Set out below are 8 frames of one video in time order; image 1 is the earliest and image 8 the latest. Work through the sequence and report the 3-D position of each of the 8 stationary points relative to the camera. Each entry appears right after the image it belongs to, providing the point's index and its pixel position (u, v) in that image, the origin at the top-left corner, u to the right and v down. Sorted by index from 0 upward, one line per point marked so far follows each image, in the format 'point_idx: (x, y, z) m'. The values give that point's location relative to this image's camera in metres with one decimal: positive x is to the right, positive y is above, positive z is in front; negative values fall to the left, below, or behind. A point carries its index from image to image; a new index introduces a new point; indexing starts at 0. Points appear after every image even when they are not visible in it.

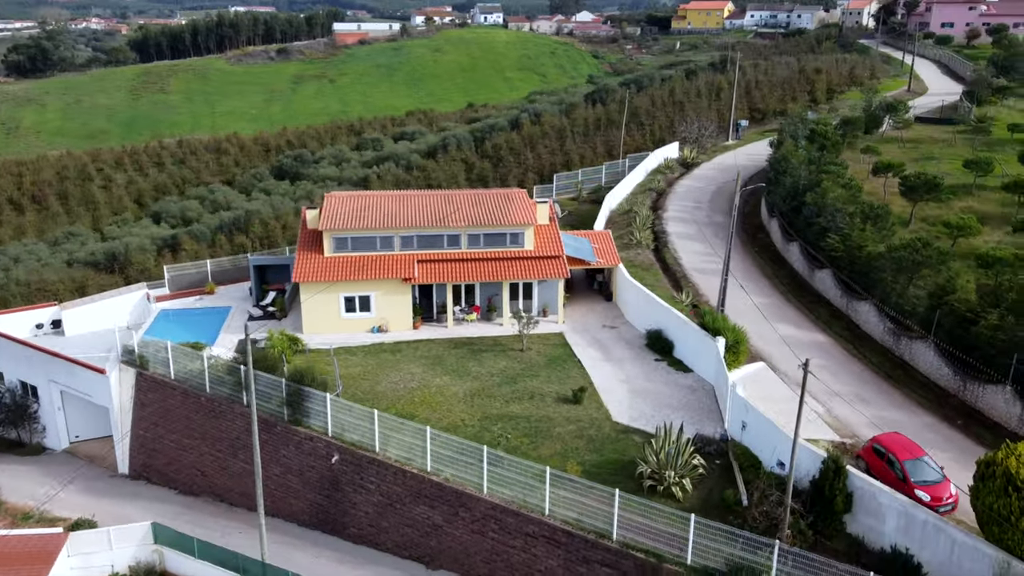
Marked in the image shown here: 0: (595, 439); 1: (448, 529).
0: (+2.1, -3.7, +20.0) m
1: (-1.5, -5.6, +18.6) m
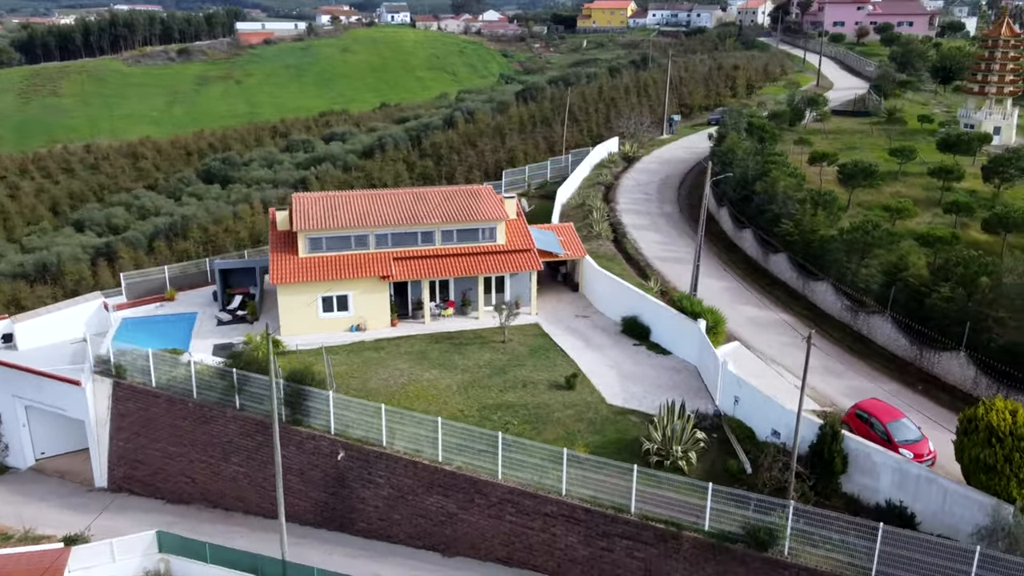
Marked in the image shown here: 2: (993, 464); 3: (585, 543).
0: (+2.2, -3.4, +20.8) m
1: (-1.2, -5.4, +19.1) m
2: (+9.4, -3.4, +15.7) m
3: (+1.6, -5.6, +17.8) m
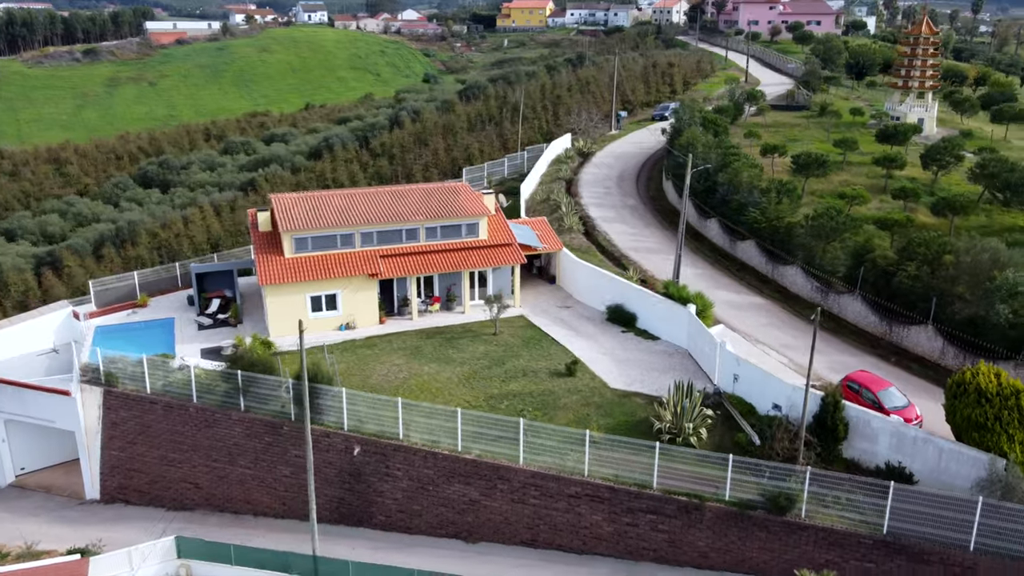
0: (+2.4, -3.1, +21.6) m
1: (-0.6, -5.2, +19.5) m
2: (+10.1, -2.9, +17.2) m
3: (+2.2, -5.3, +18.6) m
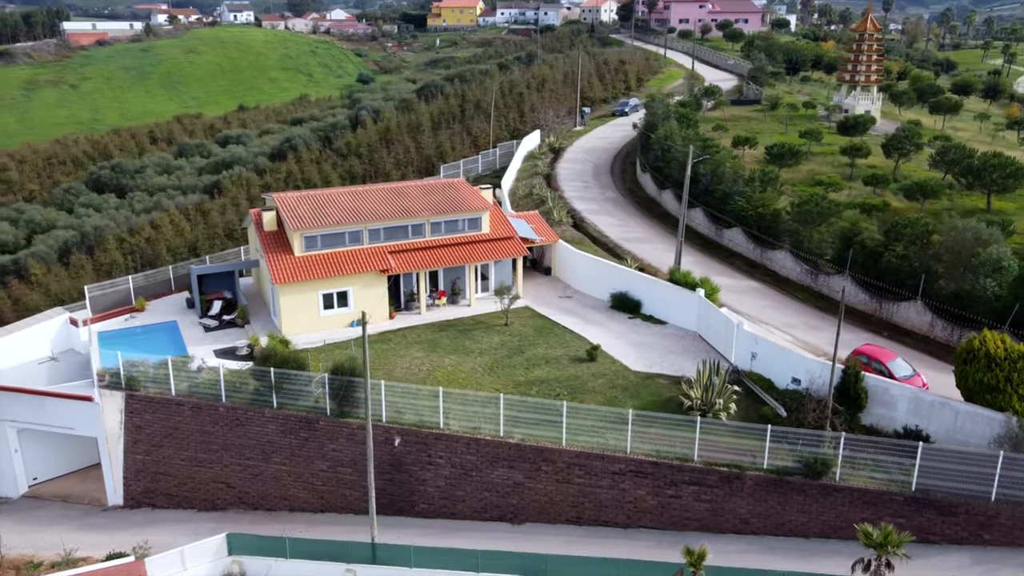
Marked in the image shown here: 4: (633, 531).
0: (+3.3, -2.8, +22.5) m
1: (+0.5, -4.9, +20.2) m
2: (+11.3, -2.3, +18.8) m
3: (+3.4, -5.0, +19.5) m
4: (+3.0, -6.0, +19.7) m
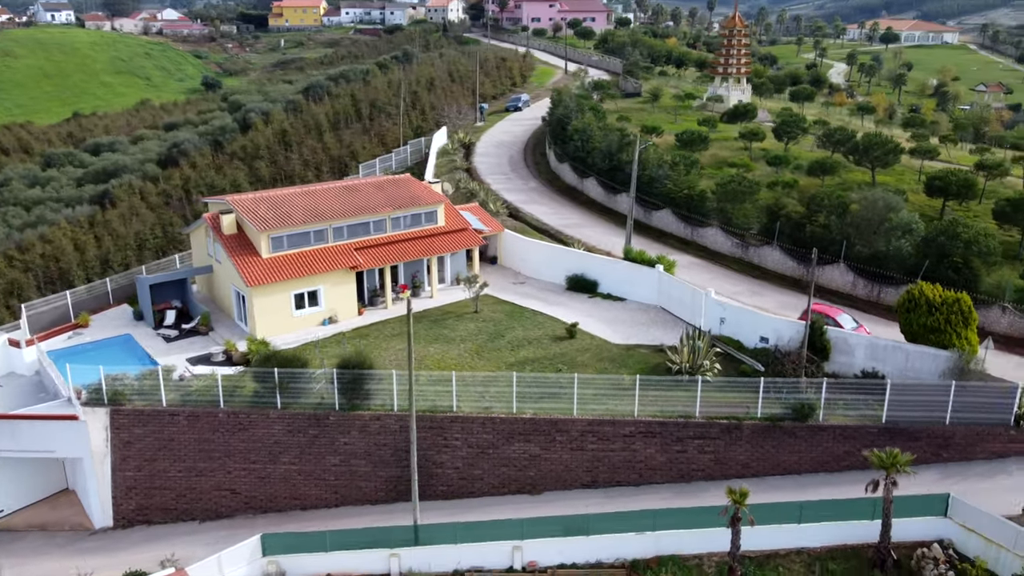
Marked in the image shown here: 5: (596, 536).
0: (+3.1, -2.1, +24.1) m
1: (+0.9, -4.4, +21.3) m
2: (+11.6, -1.0, +22.0) m
3: (+3.9, -4.3, +21.2) m
4: (+3.5, -5.3, +21.3) m
5: (+1.9, -5.8, +18.8) m
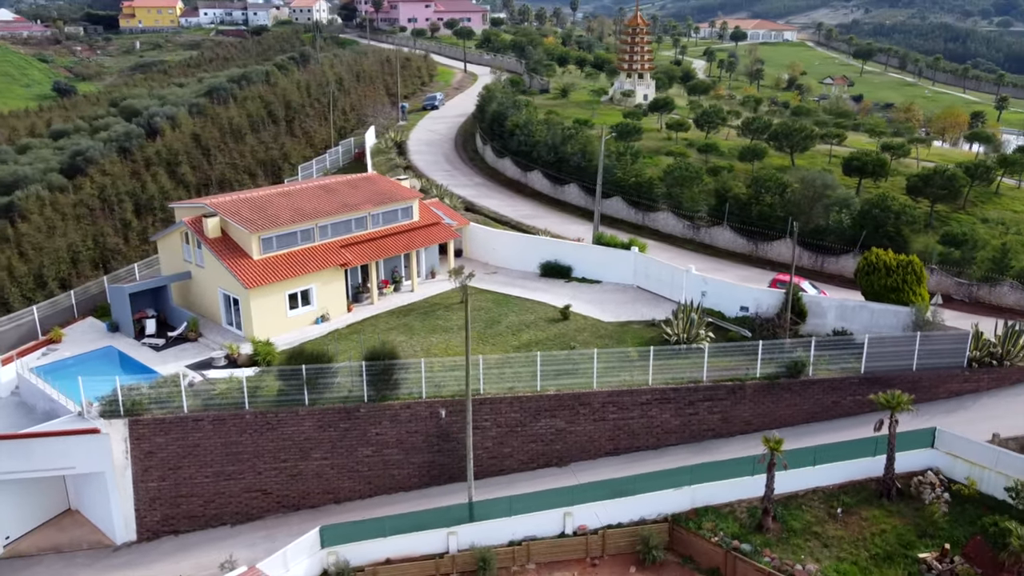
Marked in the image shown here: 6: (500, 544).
0: (+3.2, -1.5, +25.7) m
1: (+1.6, -4.0, +22.6) m
2: (+11.9, +0.1, +25.0) m
3: (+4.7, -3.6, +22.9) m
4: (+4.3, -4.7, +23.0) m
5: (+3.2, -5.2, +20.2) m
6: (-0.3, -6.3, +19.9) m
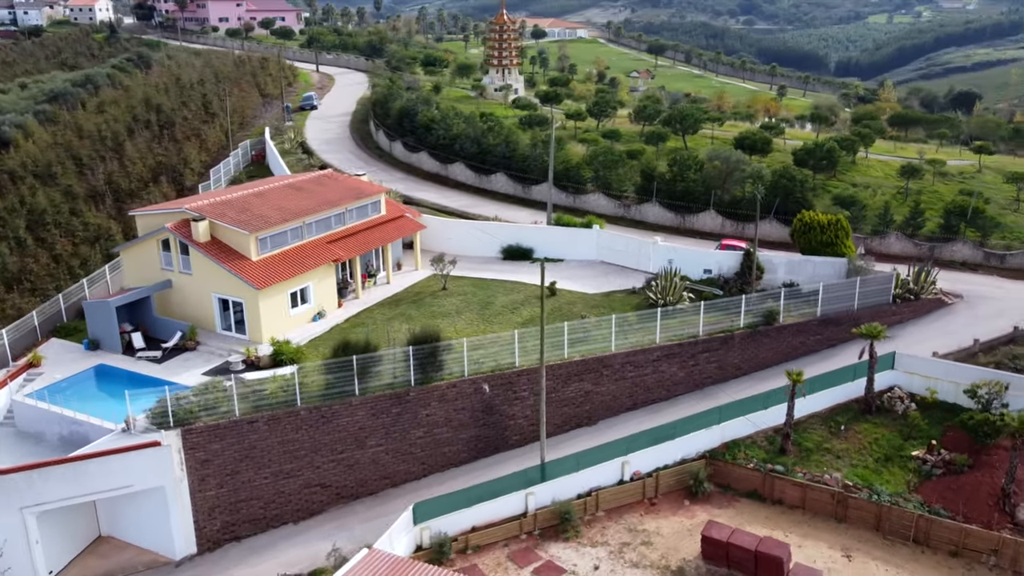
0: (+3.1, -0.6, +28.0) m
1: (+2.6, -3.1, +24.6) m
2: (+11.6, +1.7, +29.4) m
3: (+5.4, -2.5, +25.7) m
4: (+5.1, -3.6, +25.7) m
5: (+4.7, -4.2, +22.7) m
6: (+1.6, -5.6, +21.6) m
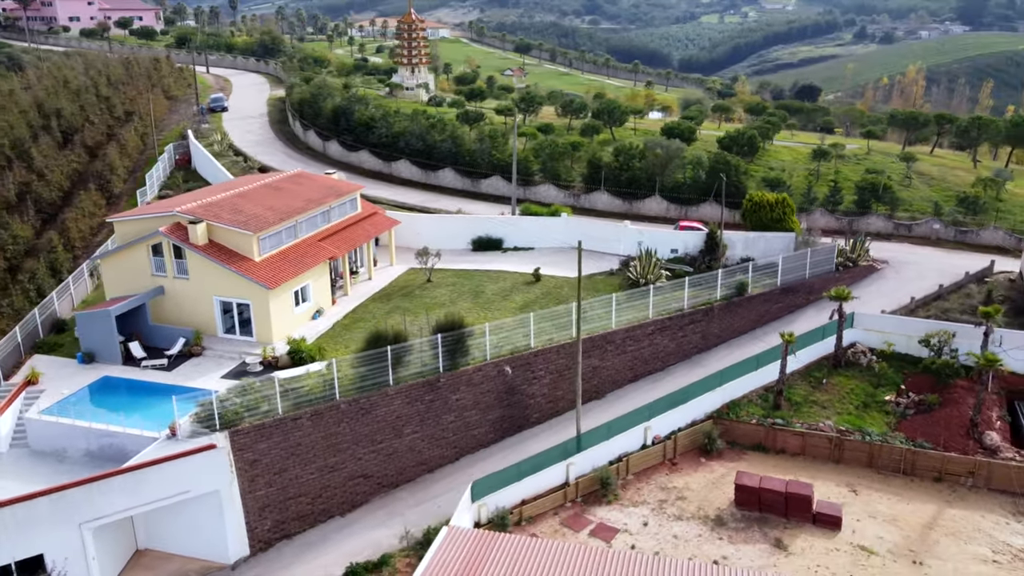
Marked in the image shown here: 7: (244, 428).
0: (+2.8, 0.0, +29.6) m
1: (+2.9, -2.5, +26.2) m
2: (+10.8, +2.8, +32.3) m
3: (+5.5, -1.8, +27.7) m
4: (+5.3, -2.9, +27.6) m
5: (+5.4, -3.5, +24.6) m
6: (+2.6, -5.1, +23.0) m
7: (-6.7, -3.5, +20.1) m
